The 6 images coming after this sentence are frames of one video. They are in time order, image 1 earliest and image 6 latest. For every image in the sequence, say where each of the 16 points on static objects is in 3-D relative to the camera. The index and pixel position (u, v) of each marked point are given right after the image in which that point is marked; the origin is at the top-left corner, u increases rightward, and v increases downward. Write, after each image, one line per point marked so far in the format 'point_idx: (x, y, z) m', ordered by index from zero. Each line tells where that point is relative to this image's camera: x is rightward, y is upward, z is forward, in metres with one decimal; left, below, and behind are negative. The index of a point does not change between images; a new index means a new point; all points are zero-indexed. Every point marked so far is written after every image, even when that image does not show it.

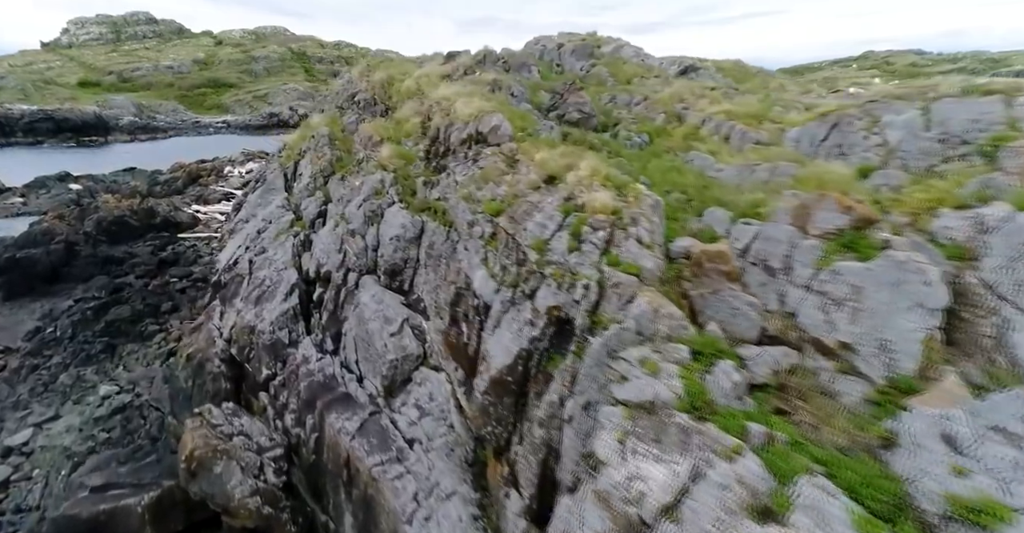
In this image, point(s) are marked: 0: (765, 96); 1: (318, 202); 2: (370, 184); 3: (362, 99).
0: (+4.2, +2.9, +7.8) m
1: (-4.2, +1.4, +10.3) m
2: (-2.4, +1.4, +8.1) m
3: (-4.3, +5.0, +14.0) m
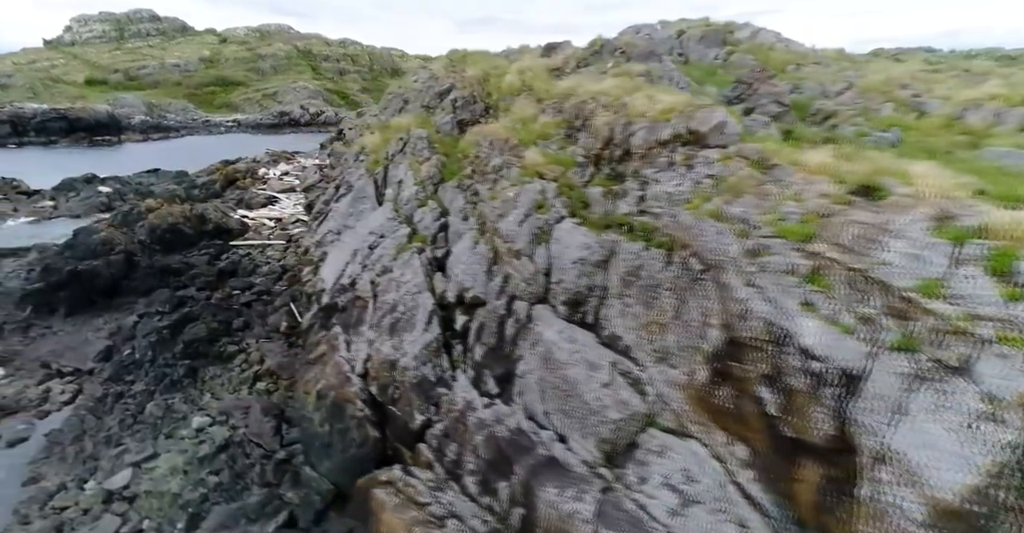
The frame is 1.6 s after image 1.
0: (+6.9, +2.6, +6.4) m
1: (-1.5, +1.0, +9.2) m
2: (+0.2, +1.1, +6.9) m
3: (-1.4, +4.6, +12.9) m
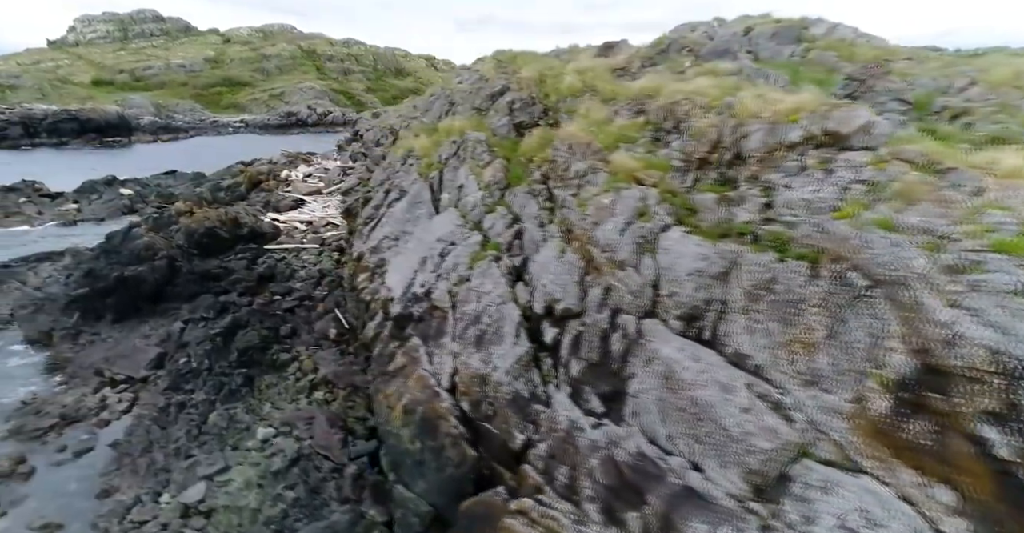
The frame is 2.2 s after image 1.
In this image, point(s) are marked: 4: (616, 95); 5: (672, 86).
0: (+8.2, +2.4, +5.8) m
1: (0.0, +0.9, +8.9) m
2: (+1.6, +0.9, +6.6) m
3: (+0.1, +4.4, +12.6) m
4: (+2.3, +3.8, +10.3) m
5: (+2.9, +3.3, +8.4) m
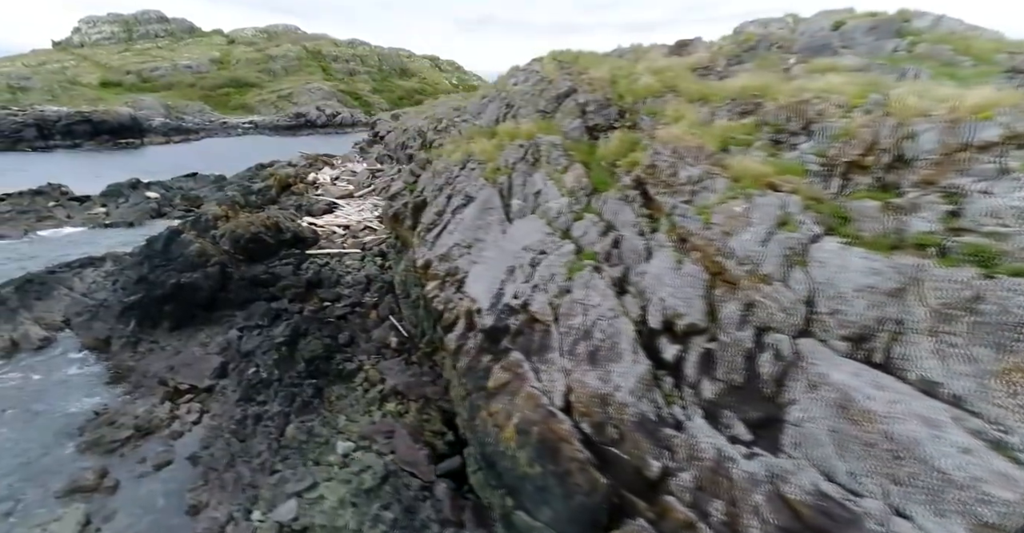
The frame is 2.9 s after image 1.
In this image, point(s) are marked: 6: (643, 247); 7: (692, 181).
0: (+9.8, +2.3, +5.1) m
1: (+1.7, +0.7, +8.4) m
2: (+3.2, +0.7, +6.0) m
3: (+2.0, +4.2, +12.2) m
4: (+4.0, +3.6, +9.8) m
5: (+4.6, +3.1, +7.8) m
6: (+2.1, +0.3, +7.5) m
7: (+2.8, +1.4, +7.4) m
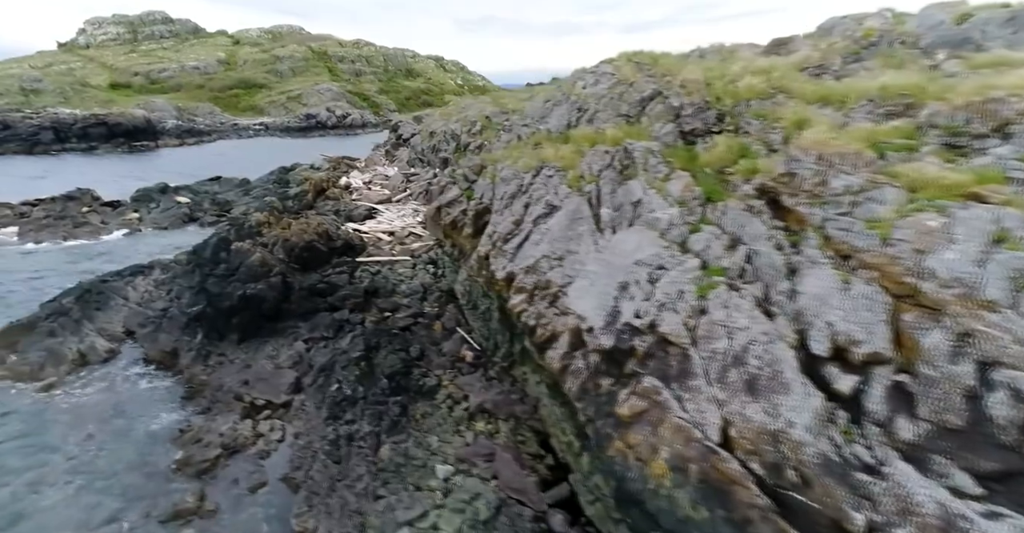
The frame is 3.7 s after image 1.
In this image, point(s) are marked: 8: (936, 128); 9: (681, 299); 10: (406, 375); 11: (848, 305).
0: (+11.7, +2.0, +4.0) m
1: (+3.7, +0.4, +7.8) m
2: (+5.2, +0.5, +5.3) m
3: (+4.2, +3.9, +11.5) m
4: (+6.2, +3.3, +9.0) m
5: (+6.6, +2.8, +7.1) m
6: (+4.2, 0.0, +6.9) m
7: (+4.8, +1.1, +6.7) m
8: (+6.0, +2.0, +6.7) m
9: (+2.7, -0.5, +7.5) m
10: (-2.6, -2.8, +12.3) m
11: (+4.3, -0.5, +5.9) m
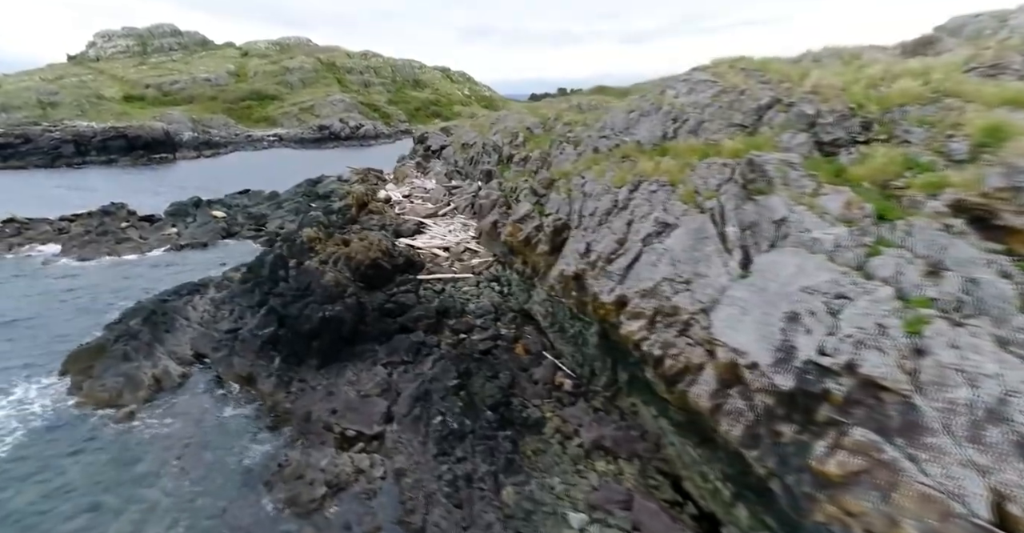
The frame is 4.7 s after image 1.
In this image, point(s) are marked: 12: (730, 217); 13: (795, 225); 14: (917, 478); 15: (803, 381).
0: (+13.9, +1.7, +2.5) m
1: (+6.2, 0.0, +6.7) m
2: (+7.5, +0.1, +4.1) m
3: (+6.9, +3.4, +10.5) m
4: (+8.7, +2.8, +7.8) m
5: (+9.0, +2.4, +5.8) m
6: (+6.6, -0.4, +5.7) m
7: (+7.2, +0.7, +5.5) m
8: (+8.4, +1.6, +5.4) m
9: (+5.2, -0.9, +6.4) m
10: (+0.1, -3.4, +11.4) m
11: (+6.7, -0.9, +4.7) m
12: (+5.0, +1.0, +10.0) m
13: (+5.4, +0.8, +8.8) m
14: (+4.7, -2.5, +5.4) m
15: (+4.3, -1.7, +6.8) m
